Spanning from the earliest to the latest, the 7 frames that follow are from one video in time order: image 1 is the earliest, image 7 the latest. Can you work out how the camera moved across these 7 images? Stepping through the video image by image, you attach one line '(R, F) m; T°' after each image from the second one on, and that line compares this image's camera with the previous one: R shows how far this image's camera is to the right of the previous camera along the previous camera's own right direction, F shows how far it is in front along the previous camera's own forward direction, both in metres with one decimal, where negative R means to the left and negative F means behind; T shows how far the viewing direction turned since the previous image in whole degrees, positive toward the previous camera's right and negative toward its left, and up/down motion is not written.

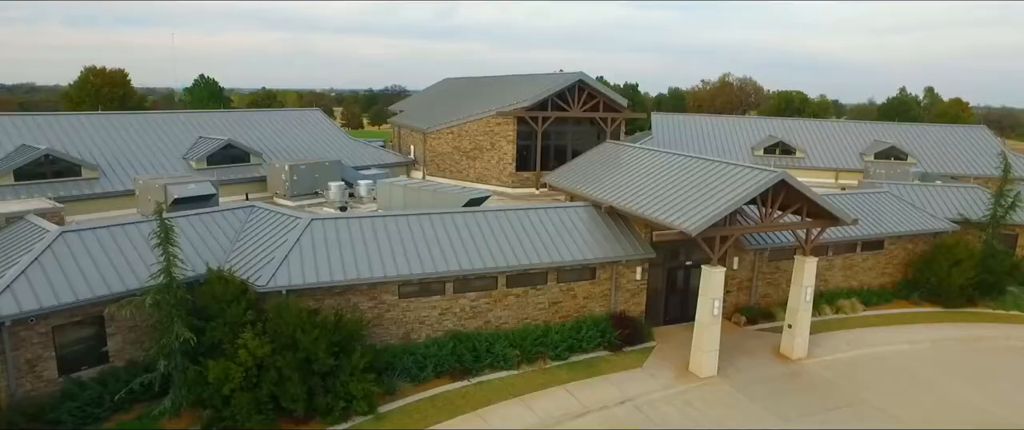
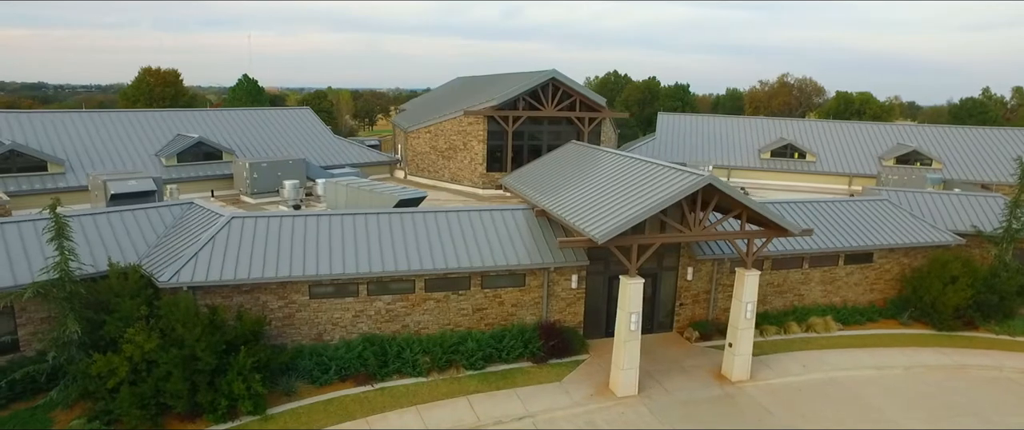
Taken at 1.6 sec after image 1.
(+3.6, +0.8) m; -6°
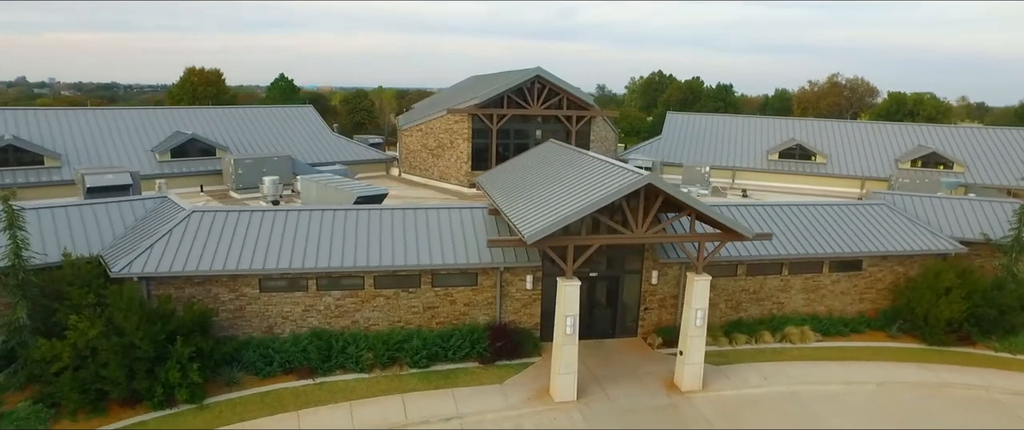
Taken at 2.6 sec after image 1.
(+2.5, +0.3) m; -5°
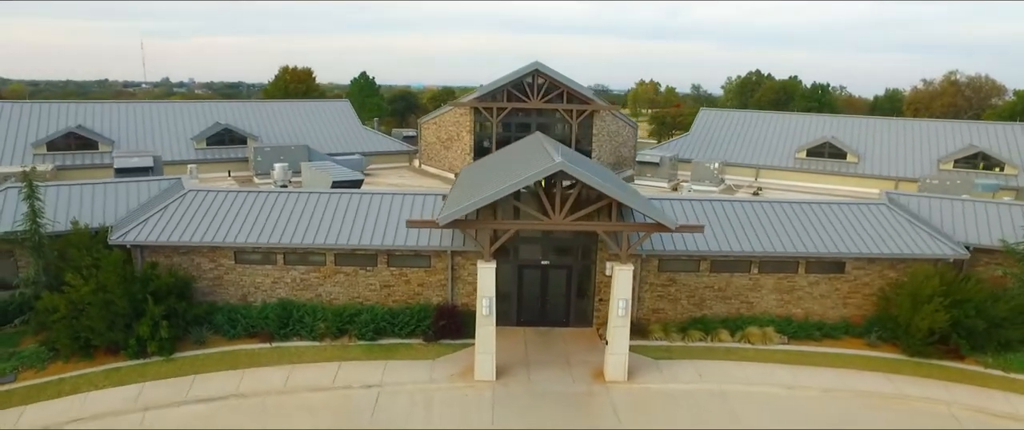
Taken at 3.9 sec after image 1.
(+4.0, -0.2) m; -10°
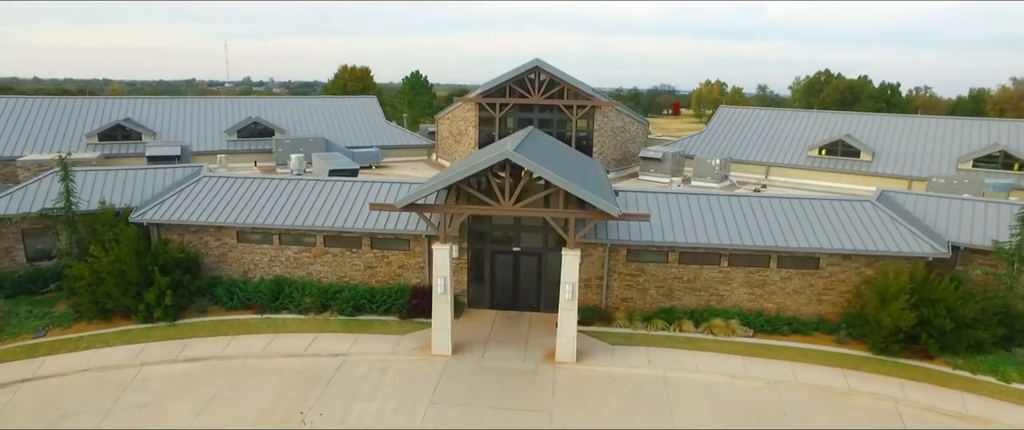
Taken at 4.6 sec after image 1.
(+2.6, -0.7) m; -6°
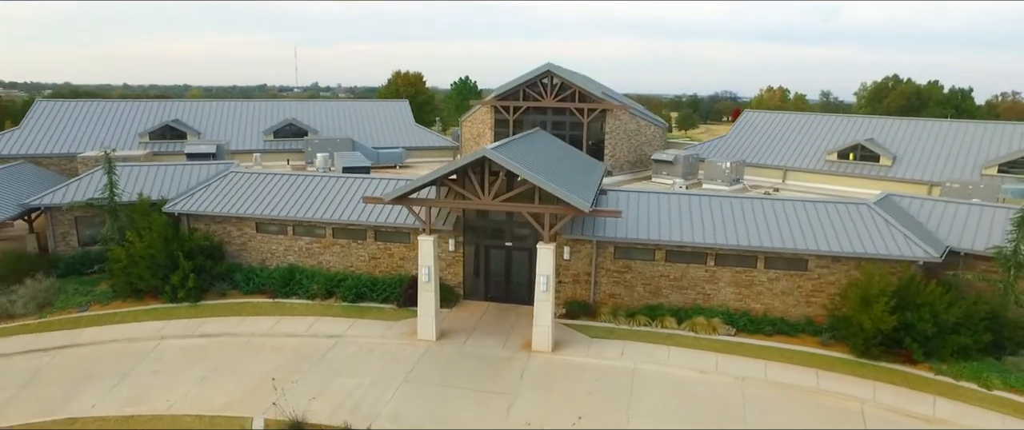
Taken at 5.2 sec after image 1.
(+2.0, -0.7) m; -6°
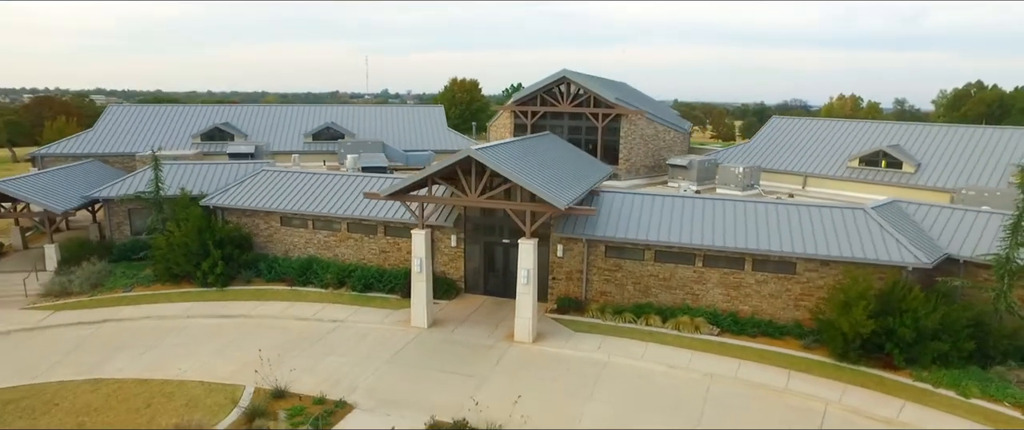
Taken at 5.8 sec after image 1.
(+2.1, -0.7) m; -6°
